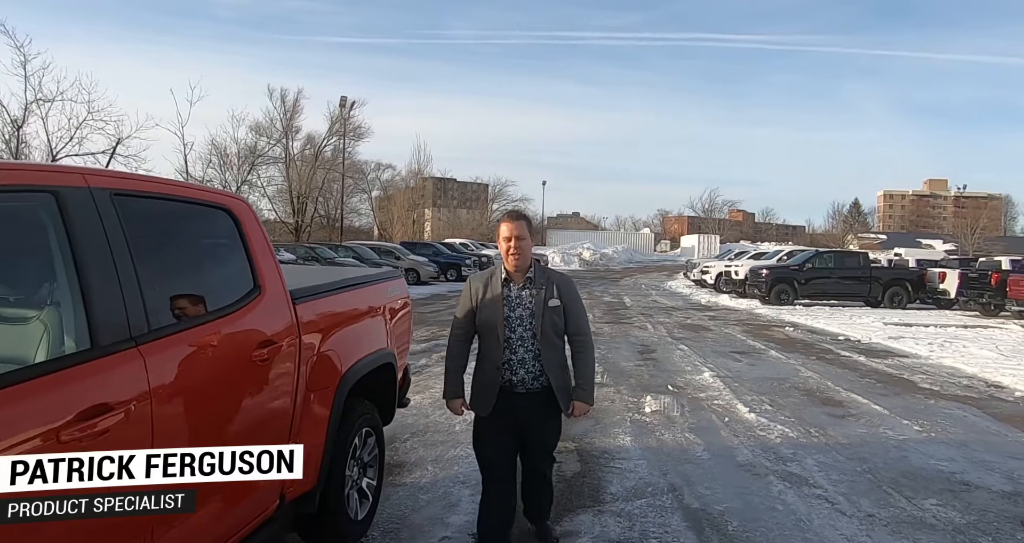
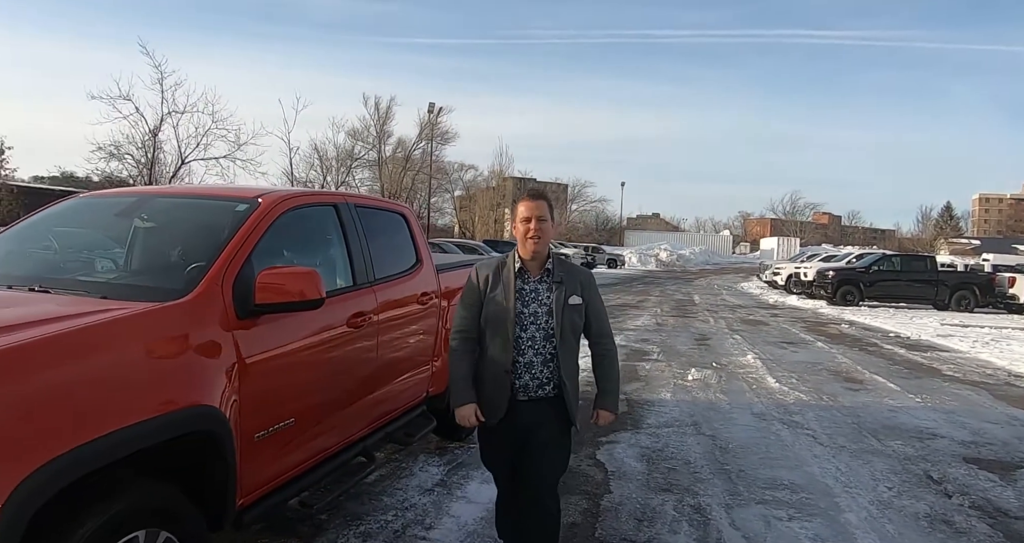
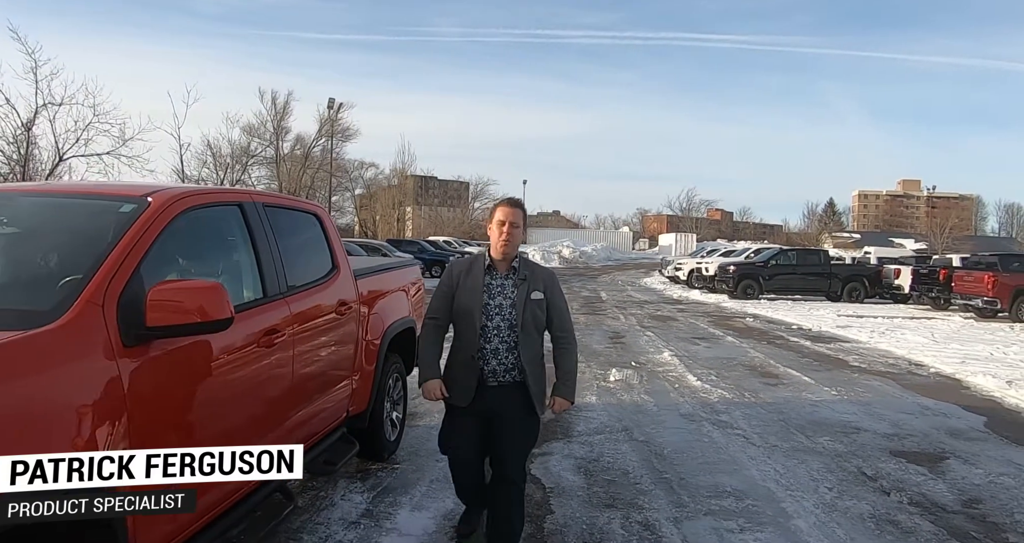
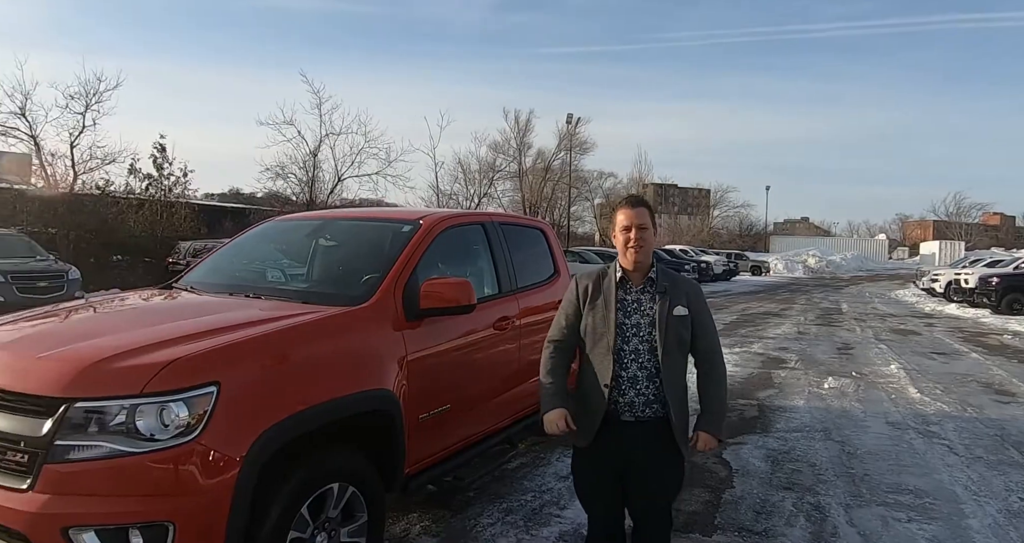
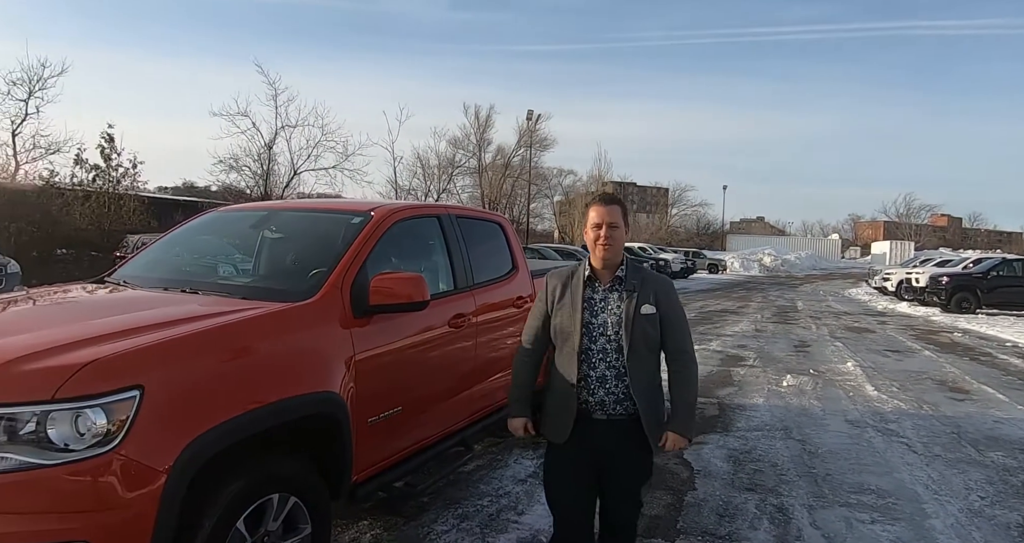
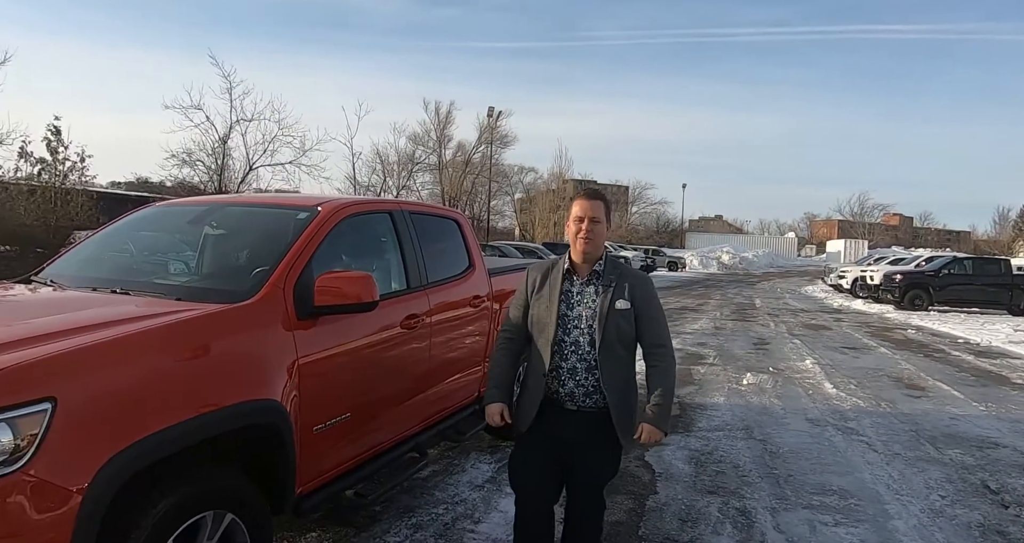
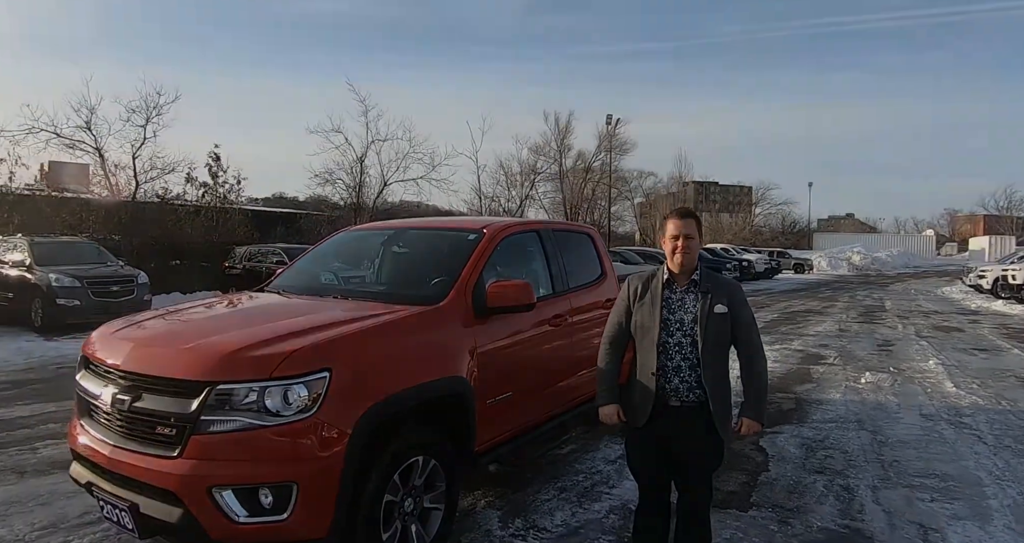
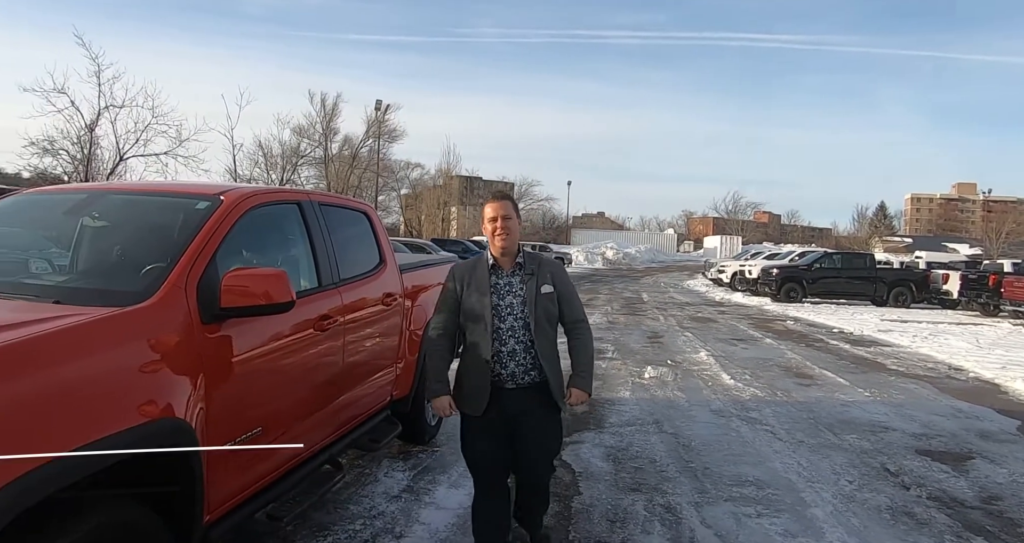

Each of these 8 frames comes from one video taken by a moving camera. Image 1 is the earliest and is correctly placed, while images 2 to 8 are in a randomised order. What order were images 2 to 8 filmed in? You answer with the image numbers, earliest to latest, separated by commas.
3, 8, 2, 6, 5, 4, 7
